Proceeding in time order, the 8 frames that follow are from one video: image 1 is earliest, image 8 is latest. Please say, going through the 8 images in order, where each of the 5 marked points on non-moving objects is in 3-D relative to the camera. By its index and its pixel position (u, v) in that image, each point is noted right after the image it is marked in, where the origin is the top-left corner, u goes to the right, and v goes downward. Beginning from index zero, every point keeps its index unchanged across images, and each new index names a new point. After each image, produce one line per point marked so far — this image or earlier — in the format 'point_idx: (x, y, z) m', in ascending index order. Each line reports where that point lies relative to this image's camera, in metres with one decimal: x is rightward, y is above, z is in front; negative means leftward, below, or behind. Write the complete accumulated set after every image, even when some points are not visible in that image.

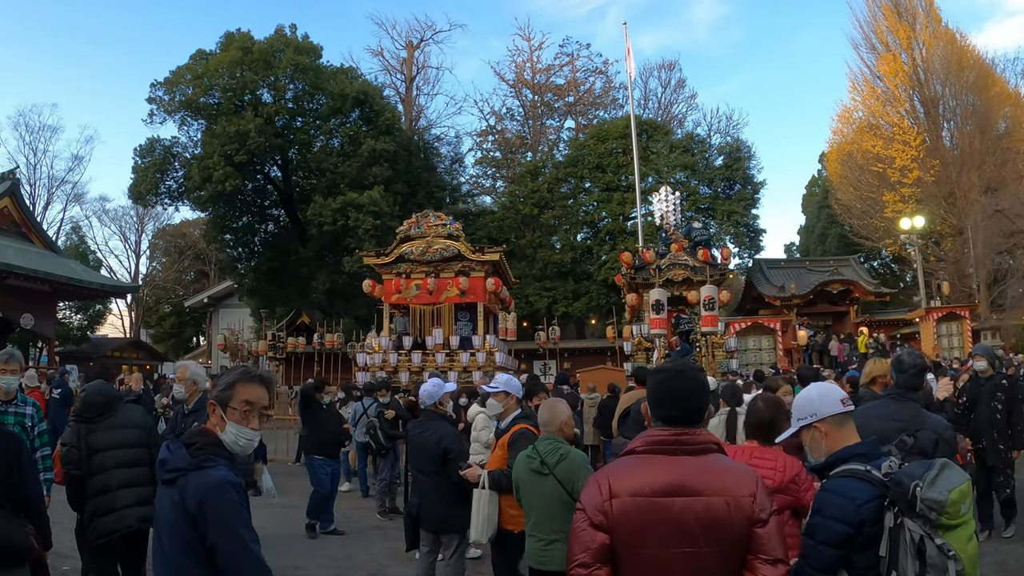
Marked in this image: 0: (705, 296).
0: (+4.7, -0.2, +17.2) m
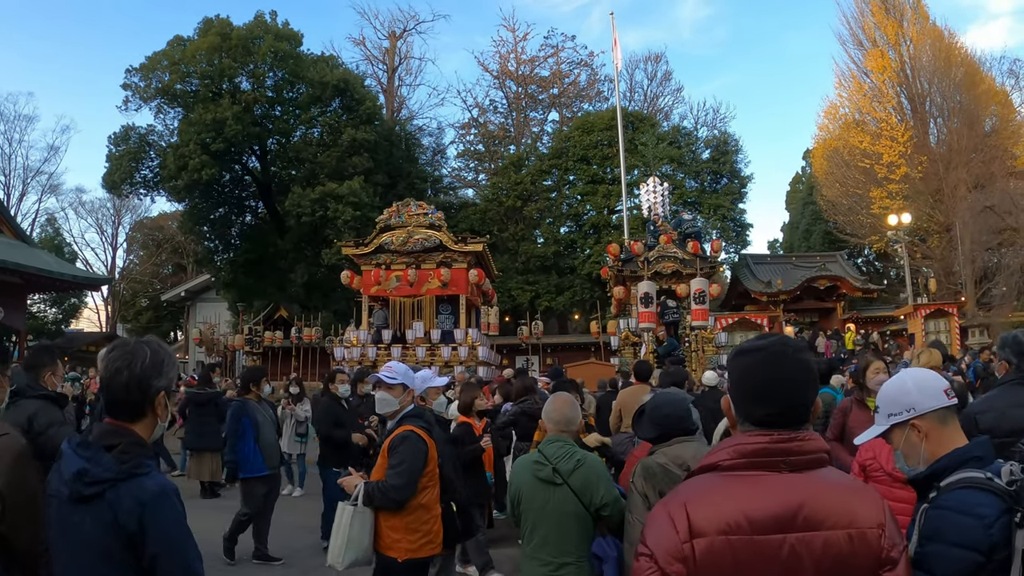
0: (+4.3, 0.0, +16.7) m
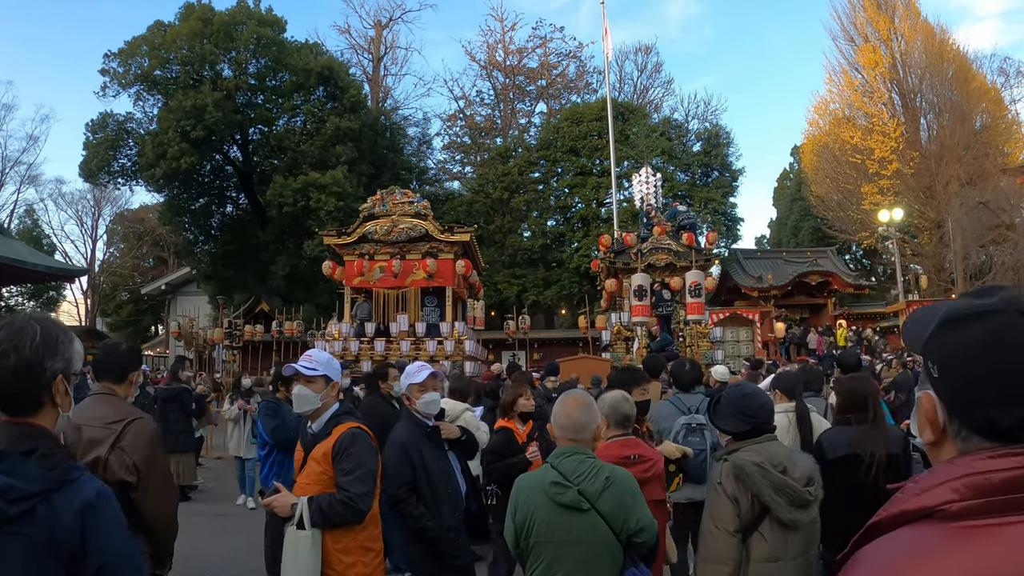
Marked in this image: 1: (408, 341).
0: (+4.1, +0.1, +16.1) m
1: (-2.8, -1.4, +19.5) m
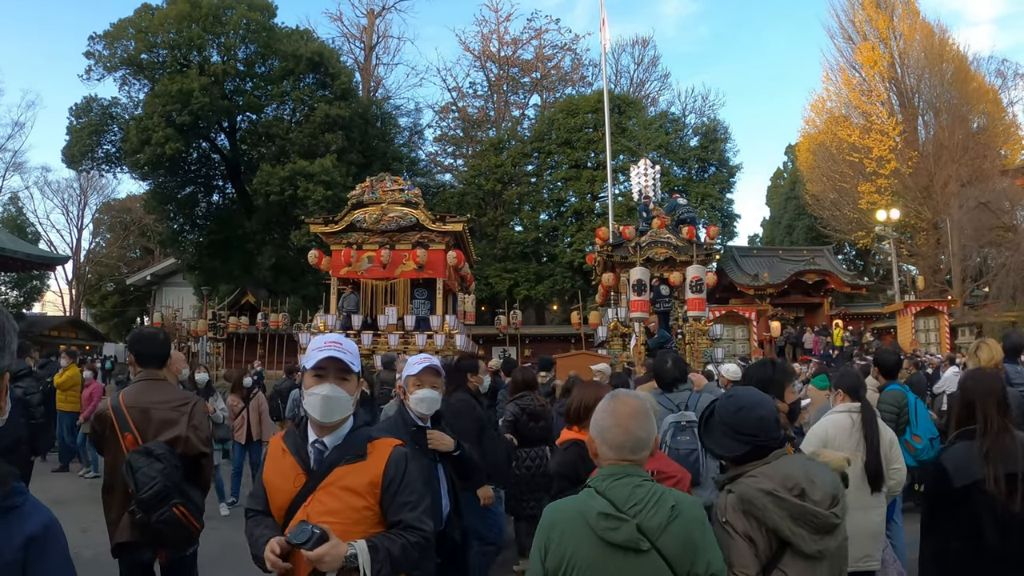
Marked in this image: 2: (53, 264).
0: (+3.9, +0.2, +15.6) m
1: (-3.0, -1.2, +18.9) m
2: (-11.7, +0.6, +18.3) m
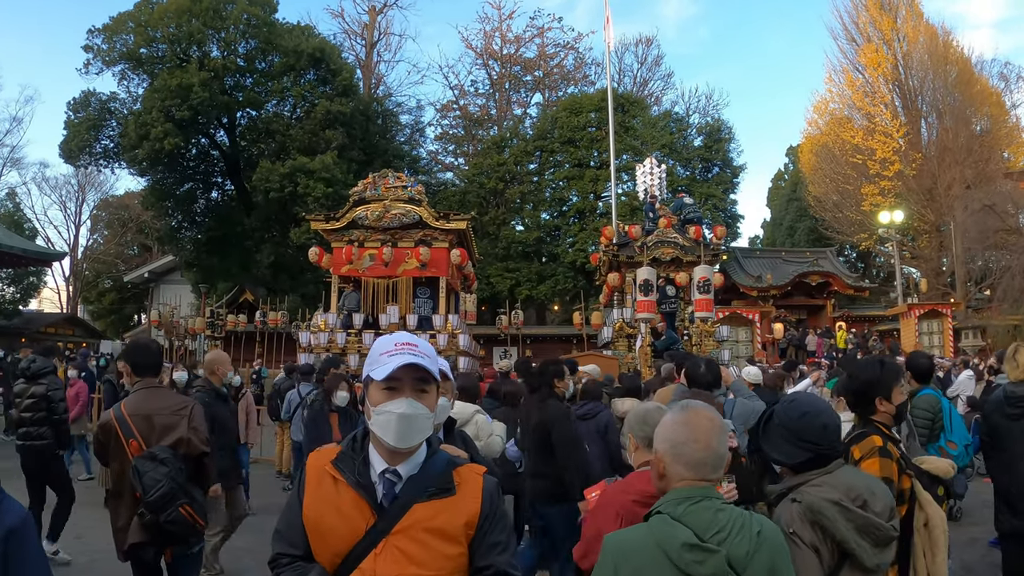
0: (+4.0, +0.2, +15.3) m
1: (-3.0, -1.2, +18.6) m
2: (-11.6, +0.7, +18.0) m
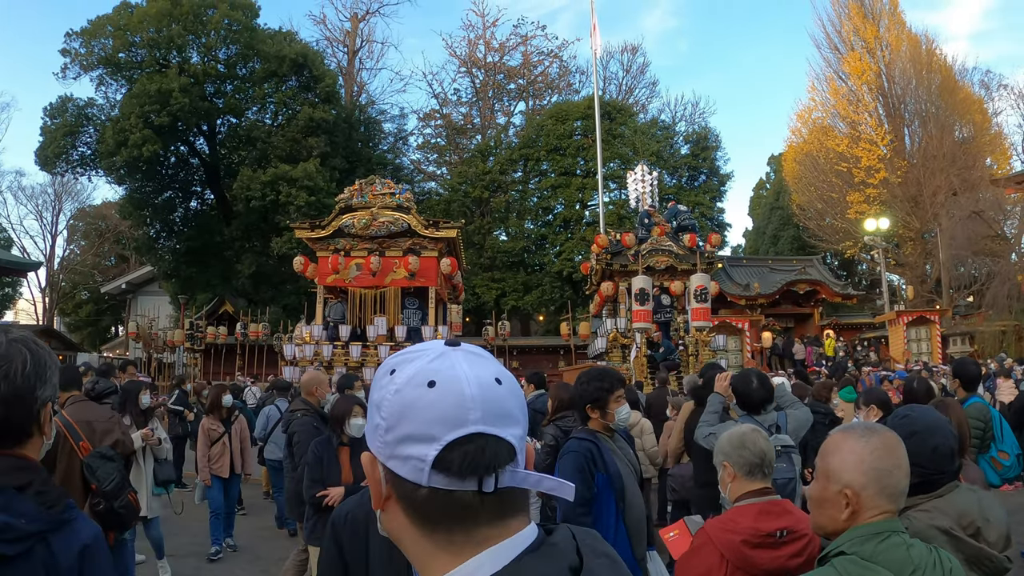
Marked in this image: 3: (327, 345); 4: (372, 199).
0: (+3.8, 0.0, +15.0) m
1: (-3.2, -1.5, +18.1) m
2: (-11.9, +0.4, +17.3) m
3: (-4.7, -1.4, +18.0) m
4: (-4.0, +2.5, +19.9) m
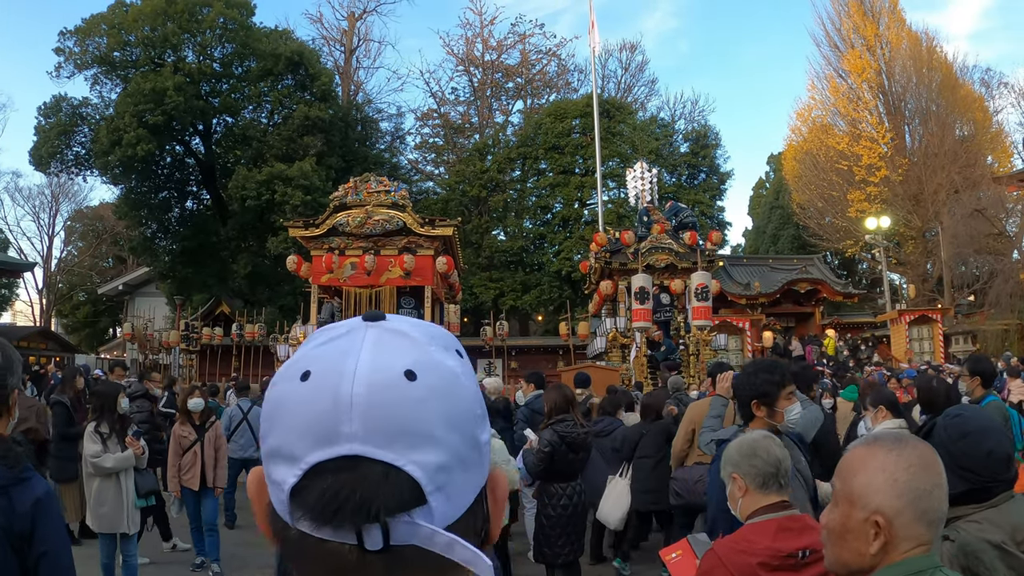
0: (+3.8, +0.1, +14.8) m
1: (-3.3, -1.4, +17.8) m
2: (-11.9, +0.4, +17.0) m
3: (-4.7, -1.4, +17.7) m
4: (-4.0, +2.5, +19.7) m
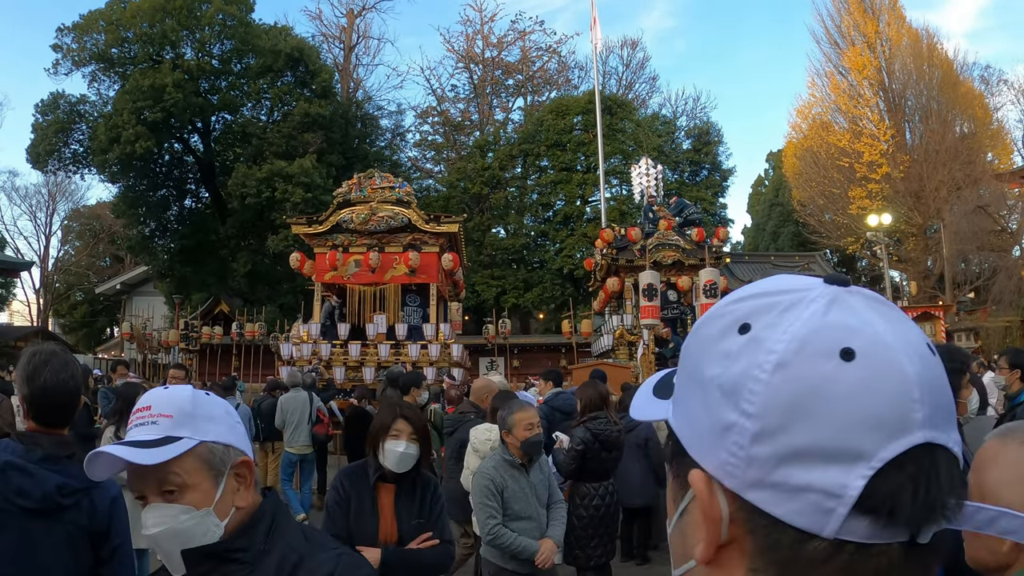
0: (+3.9, +0.1, +14.6) m
1: (-3.2, -1.4, +17.7) m
2: (-11.8, +0.4, +16.8) m
3: (-4.6, -1.4, +17.5) m
4: (-3.9, +2.5, +19.5) m
